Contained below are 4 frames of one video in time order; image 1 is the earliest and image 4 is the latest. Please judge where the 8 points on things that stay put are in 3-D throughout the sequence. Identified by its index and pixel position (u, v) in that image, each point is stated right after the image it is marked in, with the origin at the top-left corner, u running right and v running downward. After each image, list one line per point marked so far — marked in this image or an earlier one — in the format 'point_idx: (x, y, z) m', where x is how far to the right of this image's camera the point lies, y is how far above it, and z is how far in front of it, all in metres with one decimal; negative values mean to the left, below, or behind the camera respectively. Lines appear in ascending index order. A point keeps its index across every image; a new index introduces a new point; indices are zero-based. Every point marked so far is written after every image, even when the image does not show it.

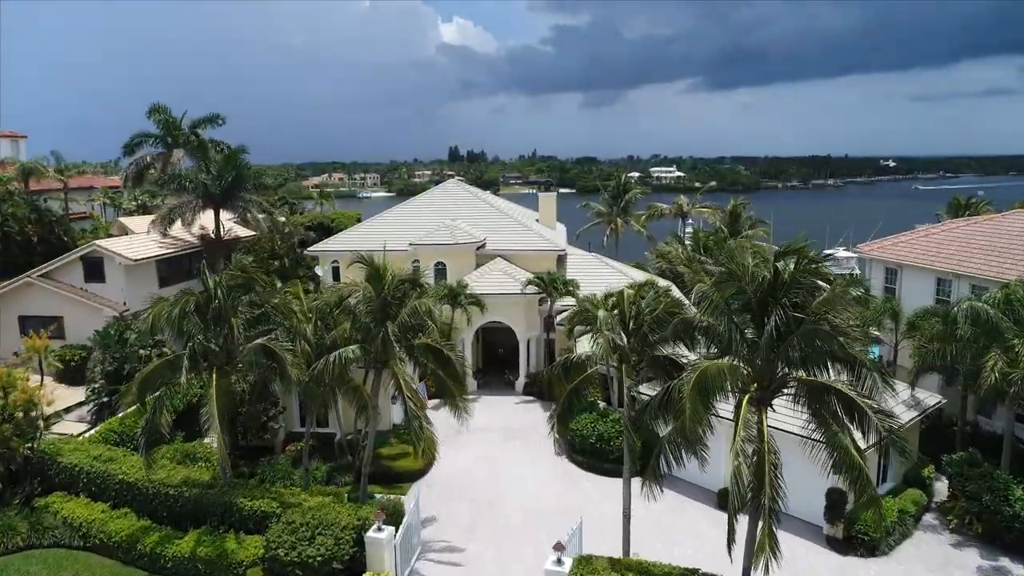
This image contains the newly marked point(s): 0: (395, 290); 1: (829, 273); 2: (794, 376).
0: (-4.6, -0.1, +19.0) m
1: (+9.0, +0.4, +13.8) m
2: (+8.2, -2.6, +14.0) m
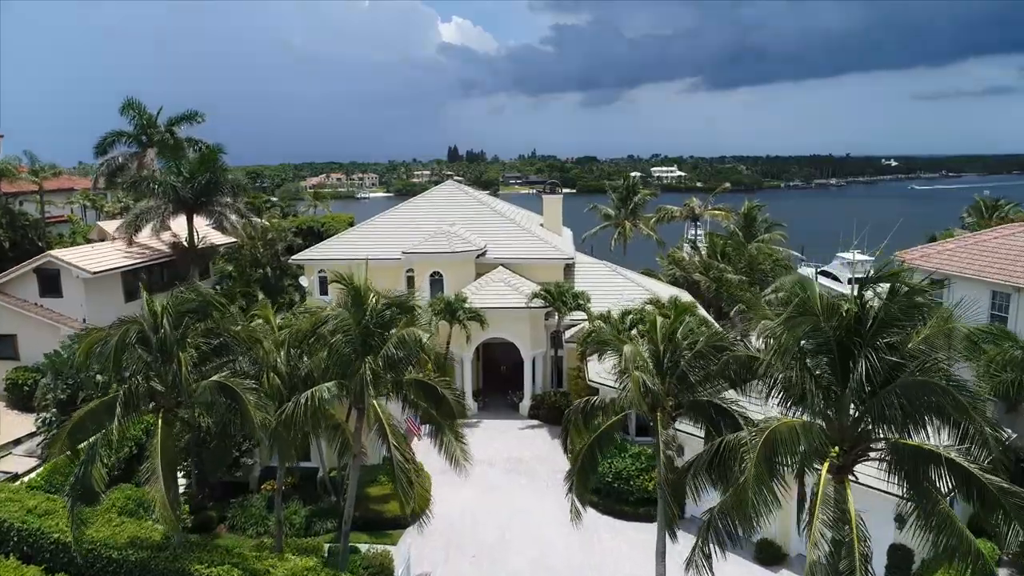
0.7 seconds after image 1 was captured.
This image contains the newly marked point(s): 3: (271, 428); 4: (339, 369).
0: (-4.4, -0.9, +15.9) m
1: (+9.3, -0.4, +10.7) m
2: (+8.4, -3.4, +10.9) m
3: (-7.8, -4.5, +15.6) m
4: (-5.6, -2.6, +15.8) m
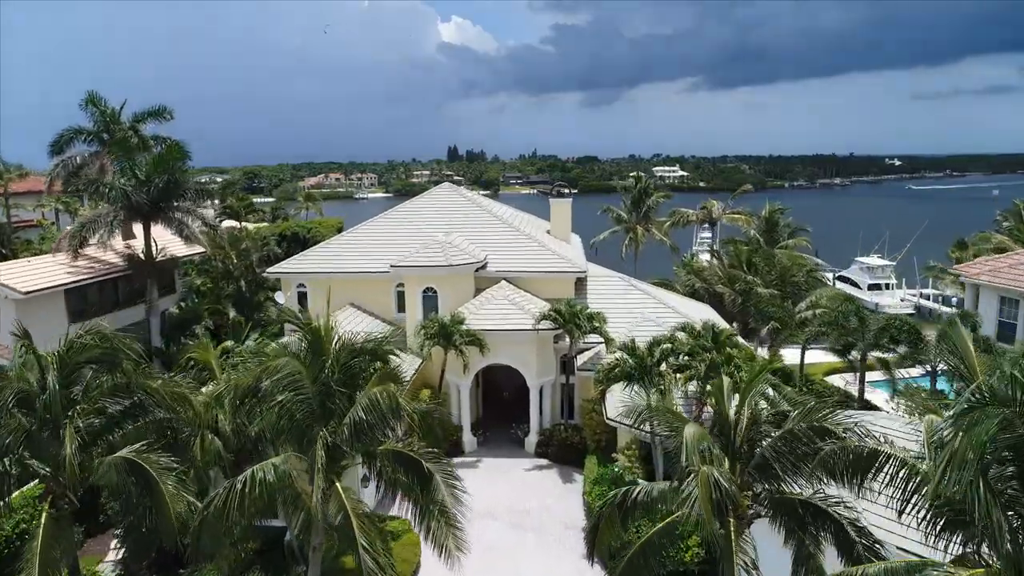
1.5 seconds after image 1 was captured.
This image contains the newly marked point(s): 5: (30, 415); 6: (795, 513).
0: (-4.2, -2.0, +12.0) m
1: (+9.5, -1.4, +6.8) m
2: (+8.7, -4.4, +7.0) m
3: (-7.6, -5.6, +11.7) m
4: (-5.4, -3.6, +11.9) m
5: (-11.1, -2.9, +11.2) m
6: (+5.6, -4.5, +9.6) m
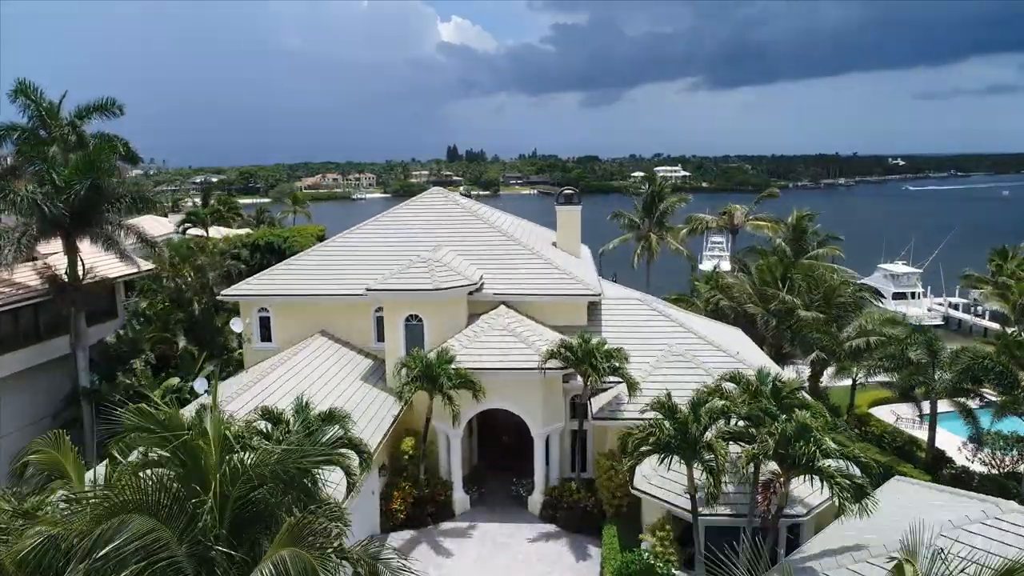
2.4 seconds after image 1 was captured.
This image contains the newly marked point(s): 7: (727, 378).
0: (-4.2, -3.3, +7.3) m
1: (+9.5, -2.7, +2.1) m
2: (+8.7, -5.7, +2.4) m
3: (-7.5, -6.9, +7.1) m
4: (-5.4, -4.9, +7.2) m
5: (-11.1, -4.2, +6.6) m
6: (+5.7, -5.8, +5.0) m
7: (+7.3, -3.0, +16.3) m
